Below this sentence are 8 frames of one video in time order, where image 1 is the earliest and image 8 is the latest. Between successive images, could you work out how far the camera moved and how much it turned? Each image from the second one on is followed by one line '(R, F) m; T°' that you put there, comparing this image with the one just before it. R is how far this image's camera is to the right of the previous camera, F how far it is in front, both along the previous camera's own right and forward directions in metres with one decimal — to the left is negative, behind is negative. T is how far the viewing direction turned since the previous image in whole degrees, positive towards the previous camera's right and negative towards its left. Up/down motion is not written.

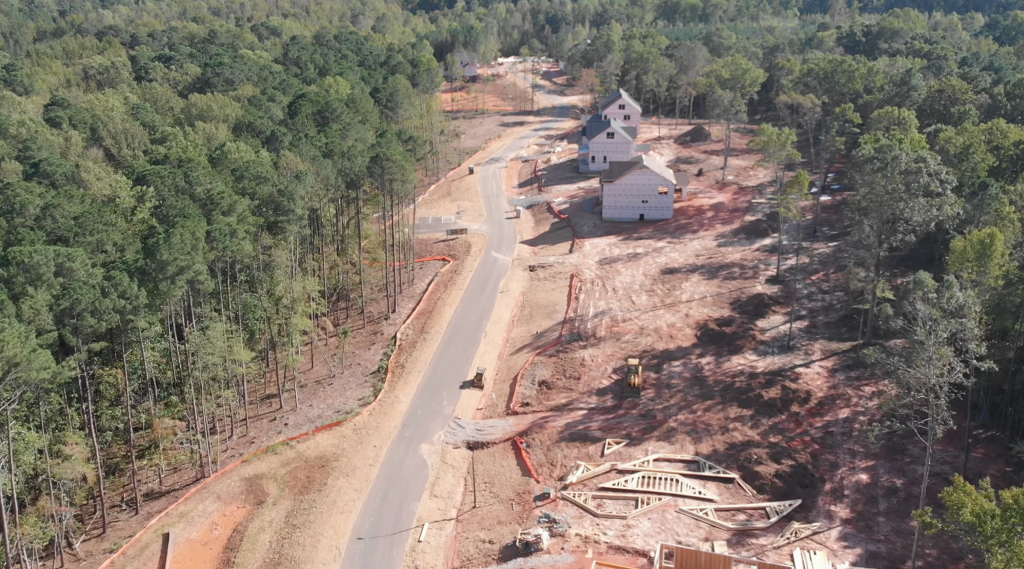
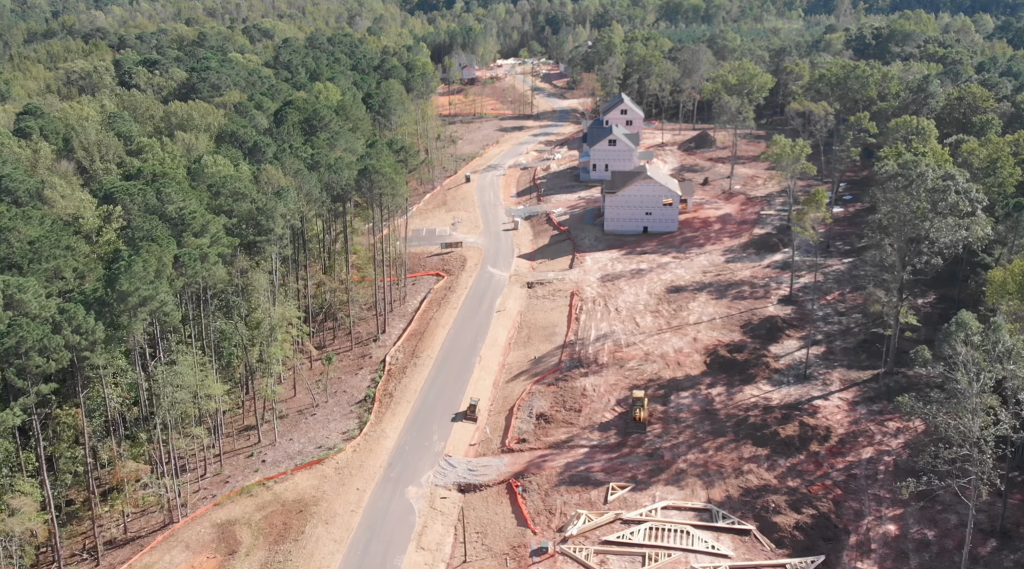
(+0.3, +4.4) m; 0°
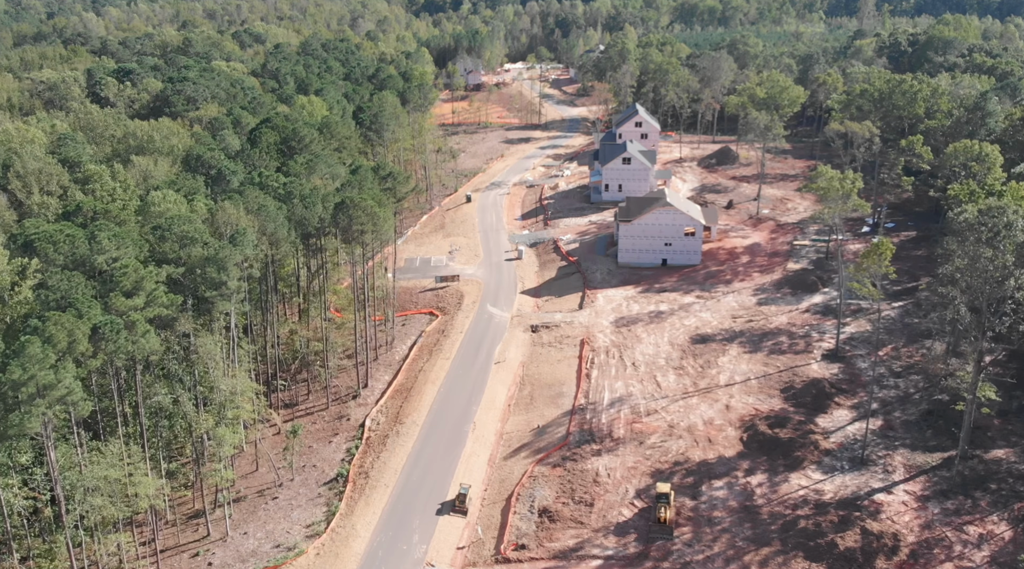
(+0.6, +9.8) m; -1°
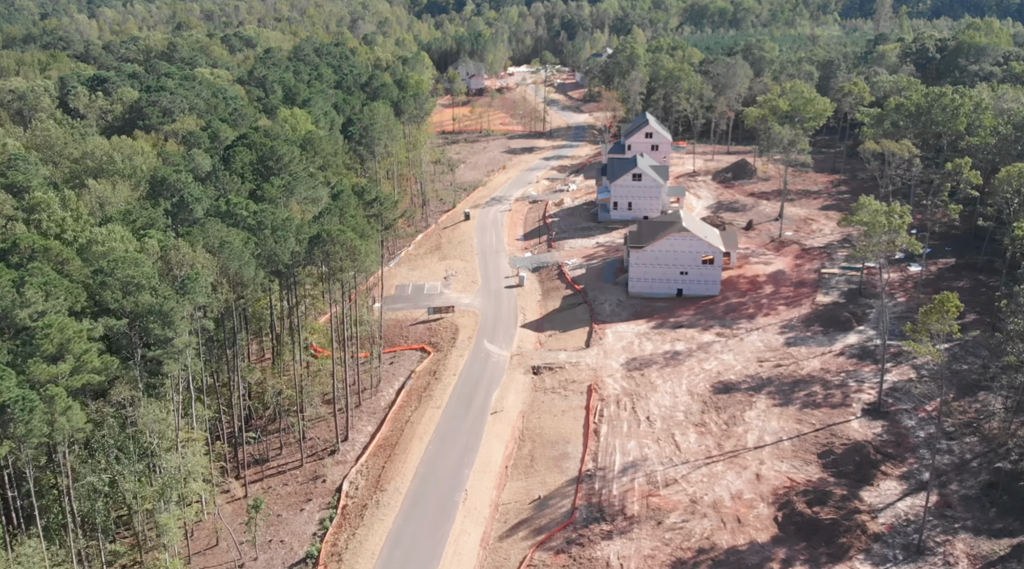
(+0.4, +7.3) m; 0°
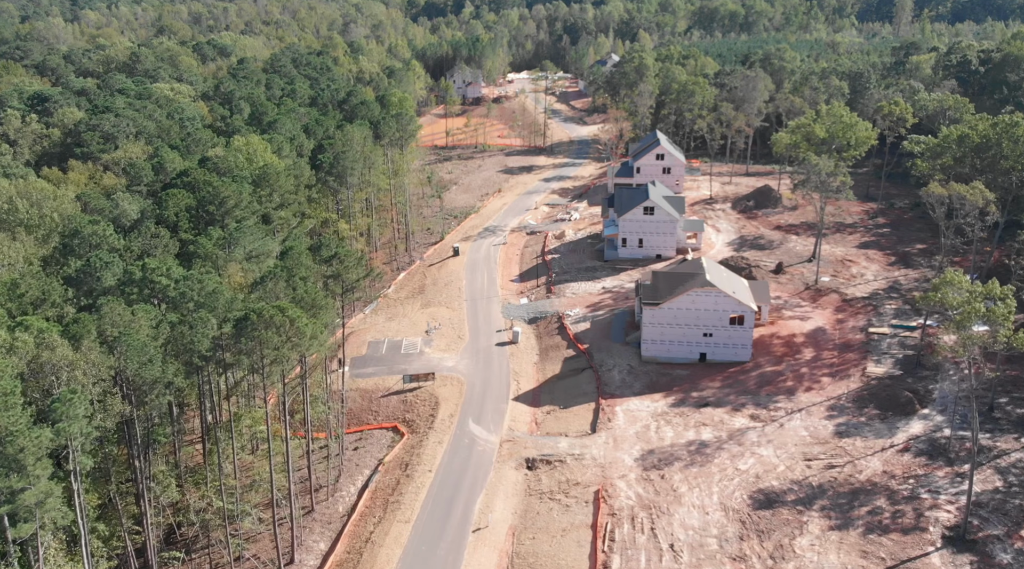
(+0.7, +11.8) m; 0°
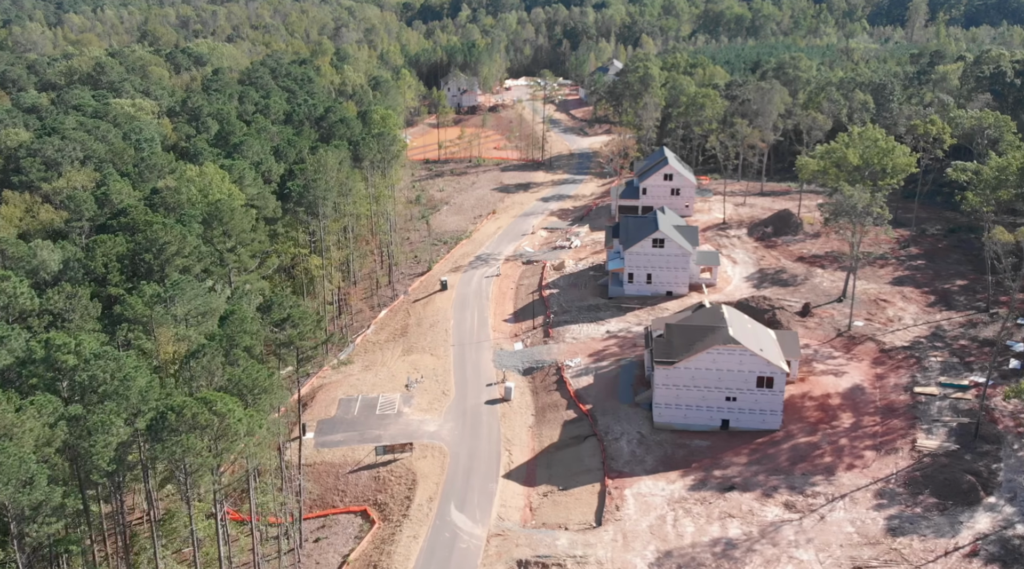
(+0.5, +8.7) m; 0°
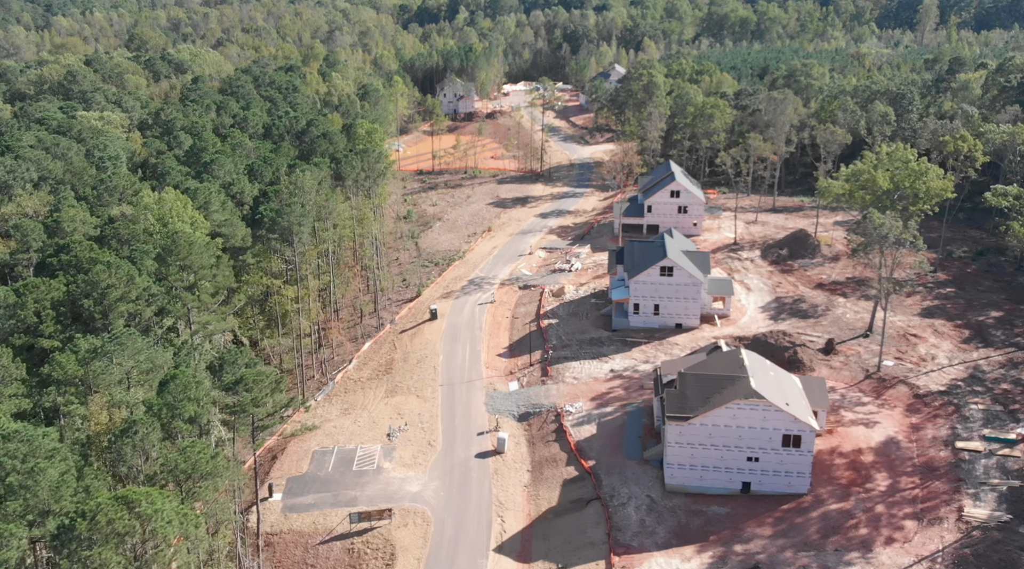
(+0.4, +6.2) m; 0°
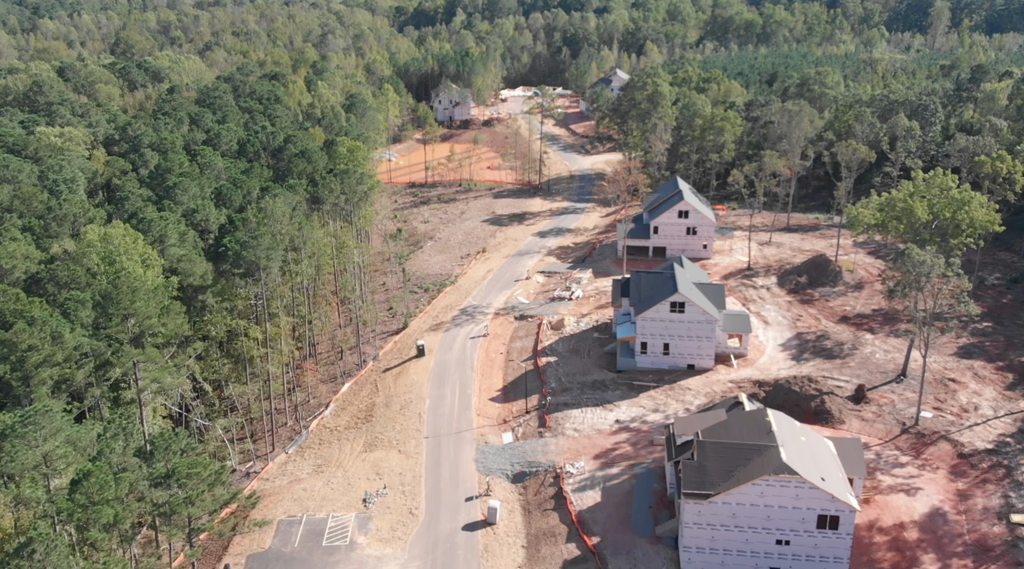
(+0.3, +6.5) m; 0°
